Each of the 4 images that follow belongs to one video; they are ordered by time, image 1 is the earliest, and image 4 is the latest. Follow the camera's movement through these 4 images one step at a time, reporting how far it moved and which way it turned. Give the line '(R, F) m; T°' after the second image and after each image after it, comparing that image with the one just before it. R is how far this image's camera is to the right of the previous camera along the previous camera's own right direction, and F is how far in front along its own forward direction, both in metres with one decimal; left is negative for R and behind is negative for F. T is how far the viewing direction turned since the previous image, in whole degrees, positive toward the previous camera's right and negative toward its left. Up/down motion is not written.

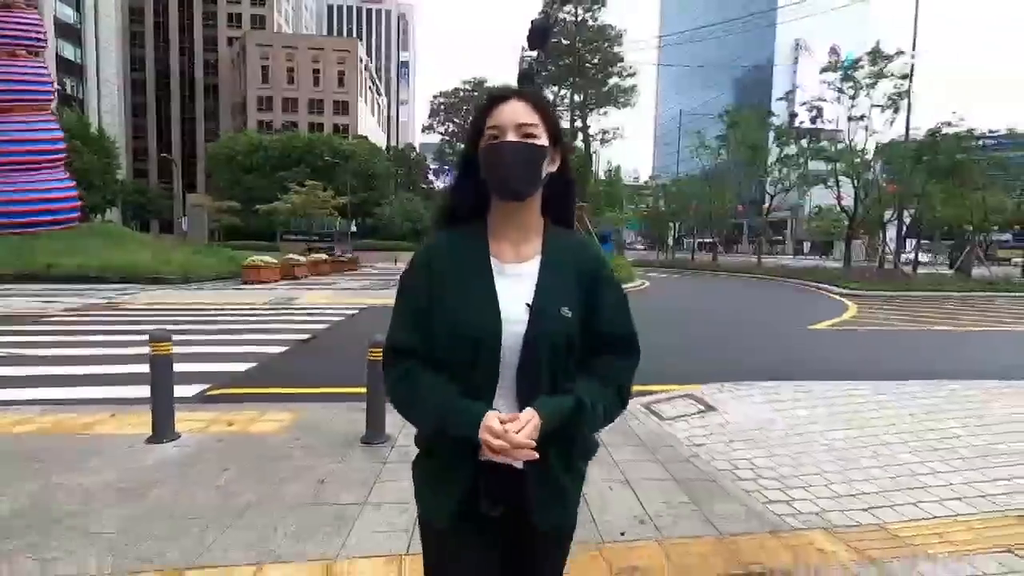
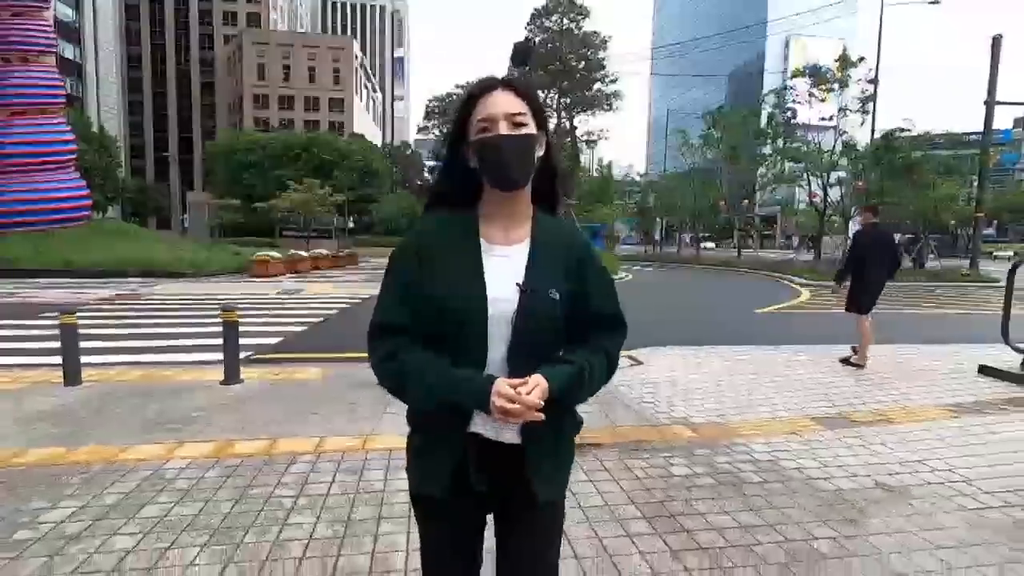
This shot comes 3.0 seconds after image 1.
(+0.2, -2.0) m; 0°
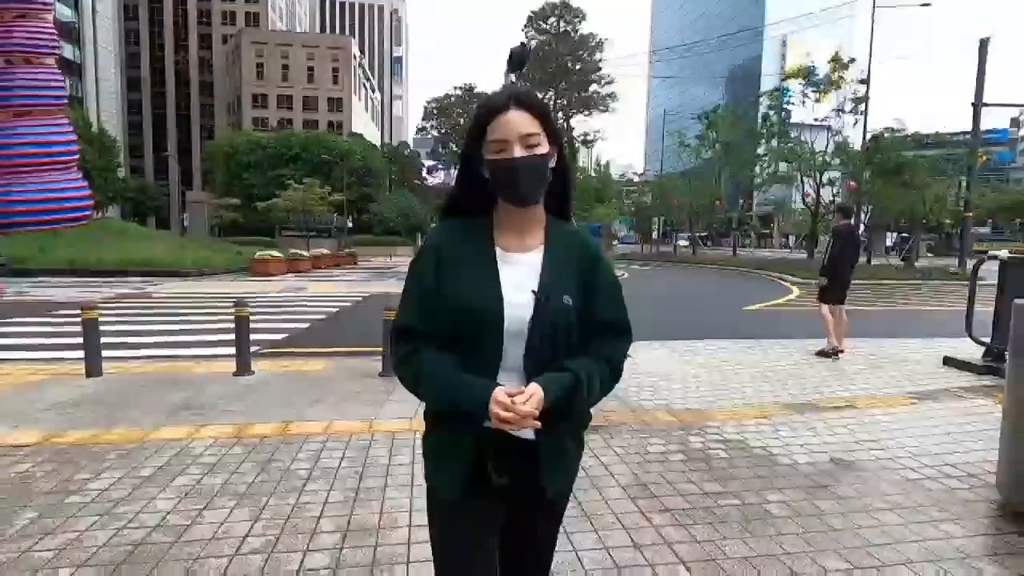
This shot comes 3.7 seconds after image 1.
(0.0, -0.5) m; 0°
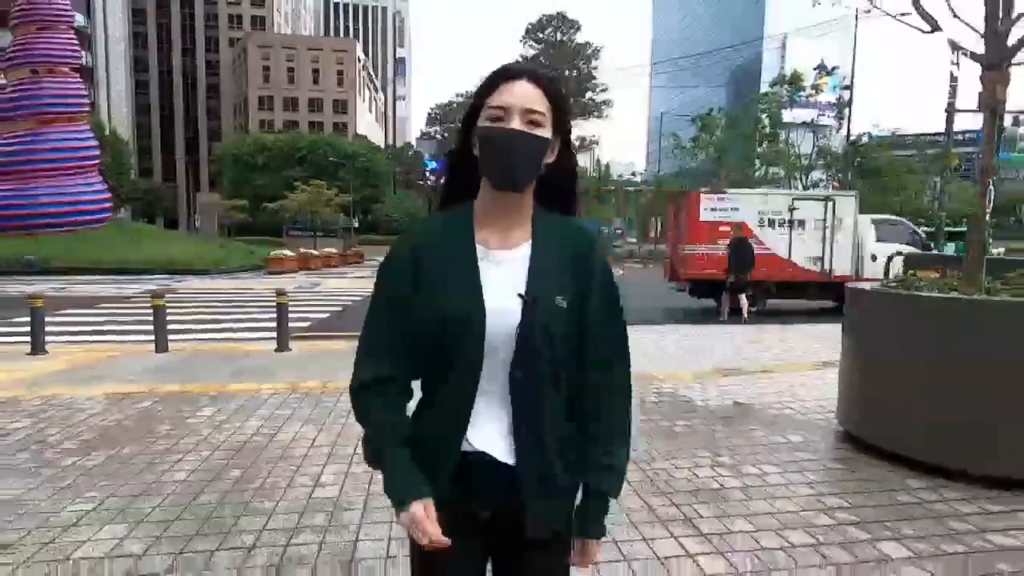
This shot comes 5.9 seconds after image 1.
(+0.2, -1.7) m; 0°
